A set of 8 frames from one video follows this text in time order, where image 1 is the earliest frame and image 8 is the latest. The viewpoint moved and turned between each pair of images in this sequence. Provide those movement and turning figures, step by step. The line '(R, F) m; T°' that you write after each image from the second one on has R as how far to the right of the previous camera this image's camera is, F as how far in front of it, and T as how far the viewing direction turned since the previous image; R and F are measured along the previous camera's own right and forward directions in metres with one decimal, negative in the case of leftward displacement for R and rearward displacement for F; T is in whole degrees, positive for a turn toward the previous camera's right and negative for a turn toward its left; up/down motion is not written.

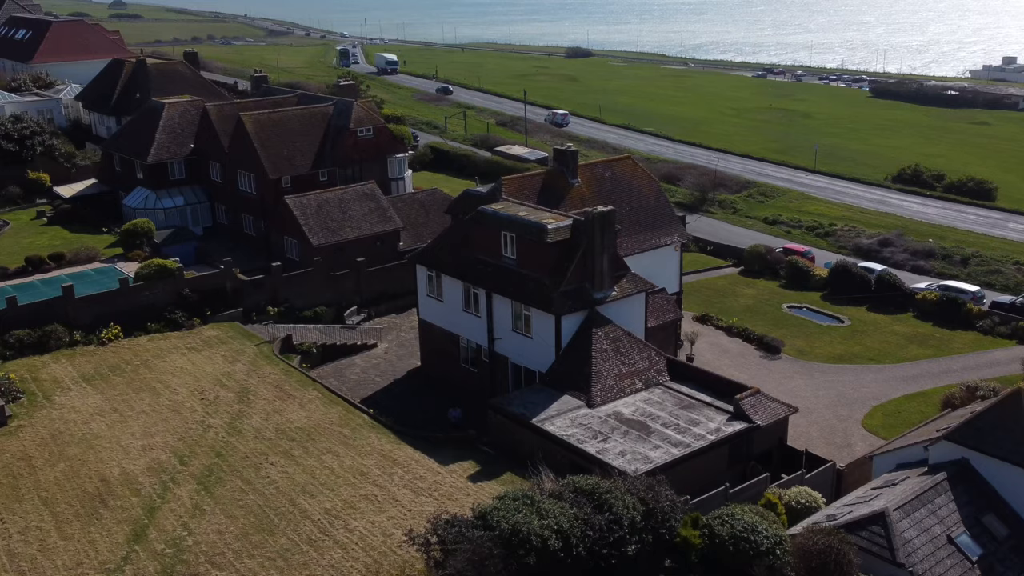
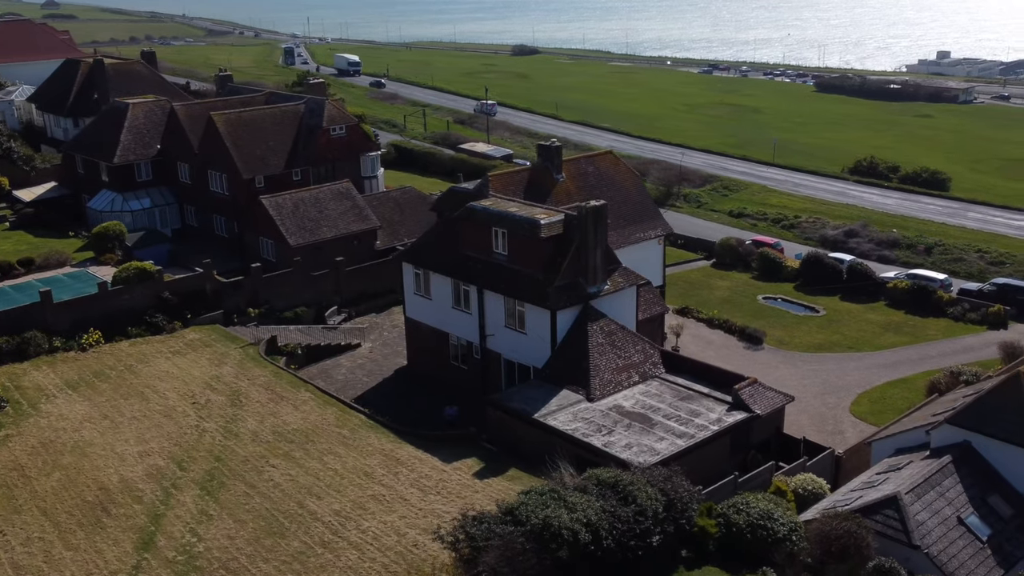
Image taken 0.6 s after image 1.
(-1.7, +0.1) m; +3°
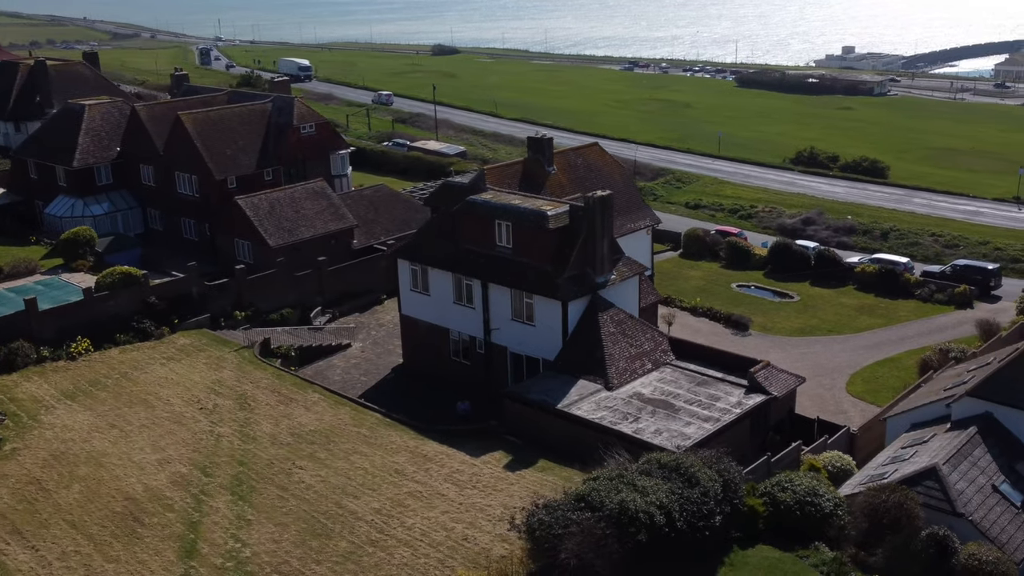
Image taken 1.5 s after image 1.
(-3.3, +0.2) m; +5°
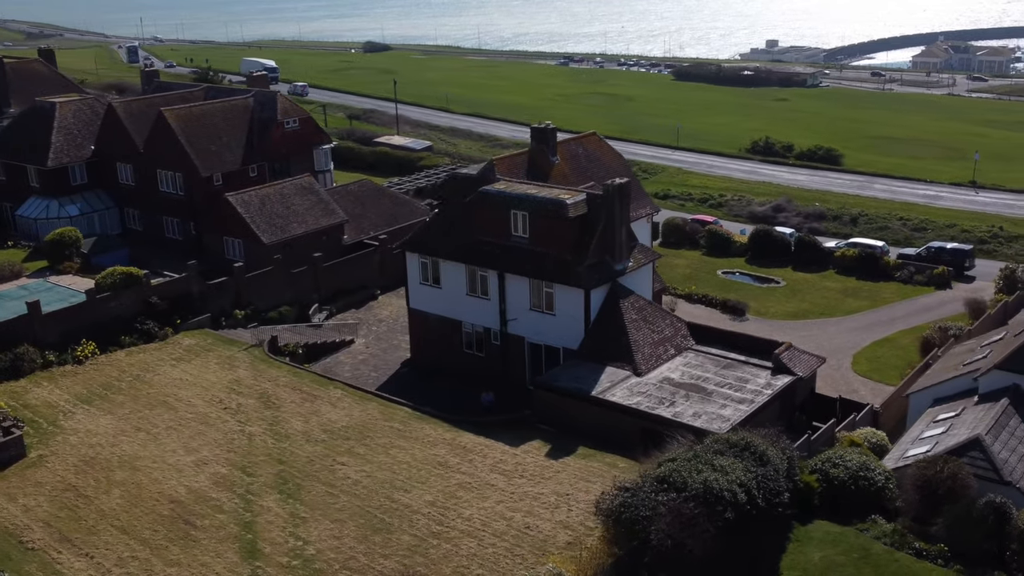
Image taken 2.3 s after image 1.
(-3.3, +0.2) m; +4°
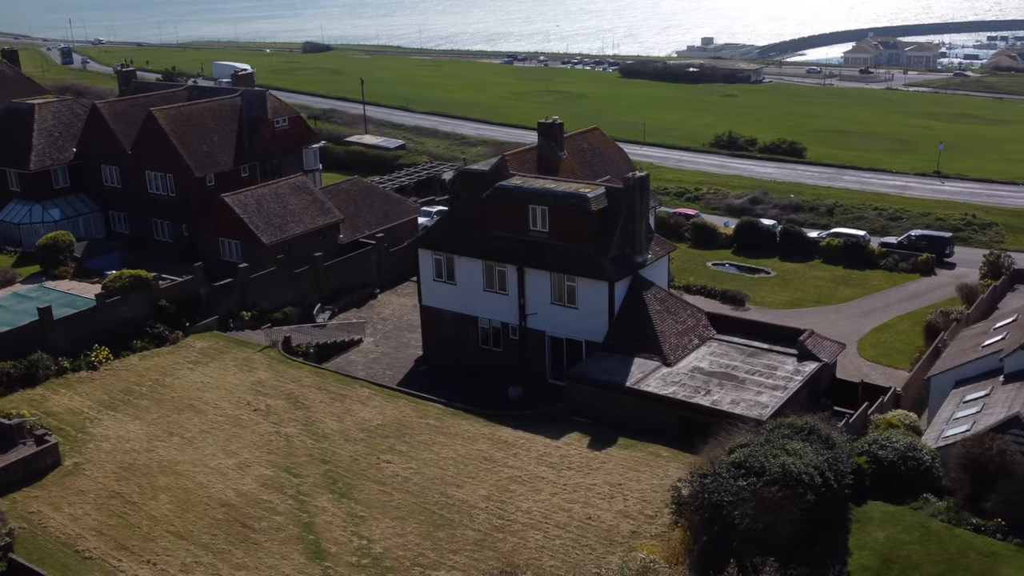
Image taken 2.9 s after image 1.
(-3.1, +0.1) m; +4°
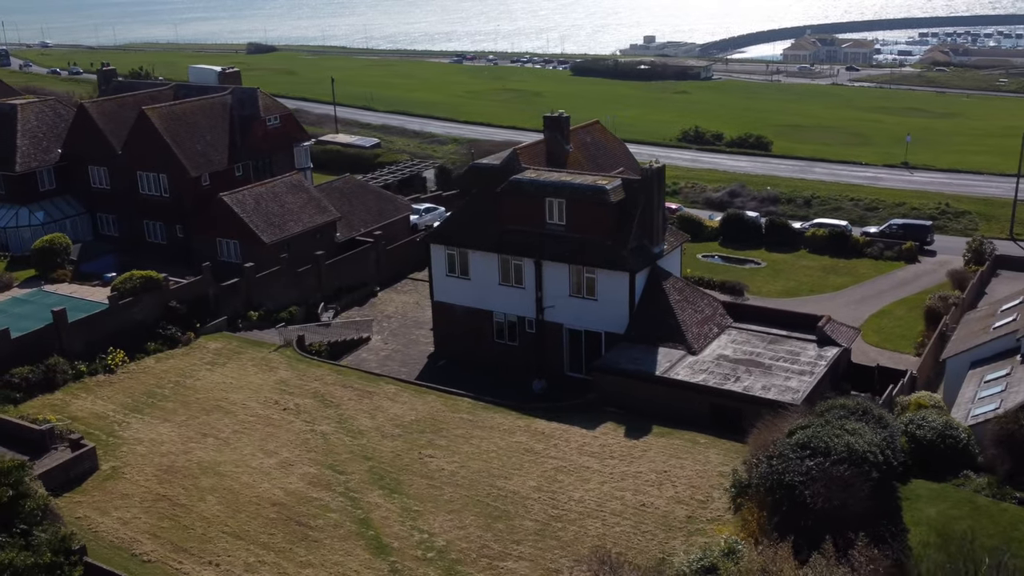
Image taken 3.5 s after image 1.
(-2.8, 0.0) m; +3°
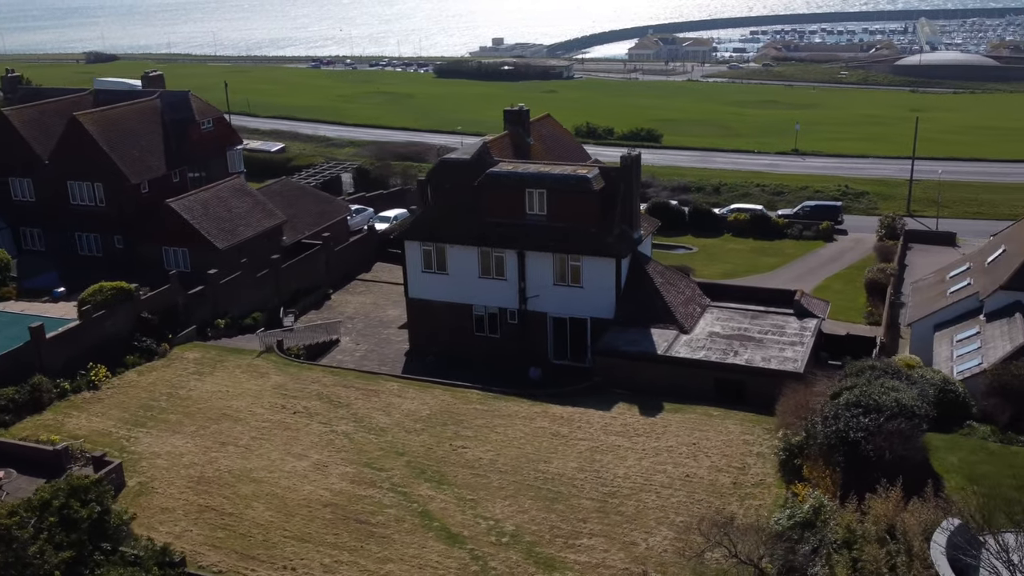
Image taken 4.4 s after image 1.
(-5.0, 0.0) m; +8°
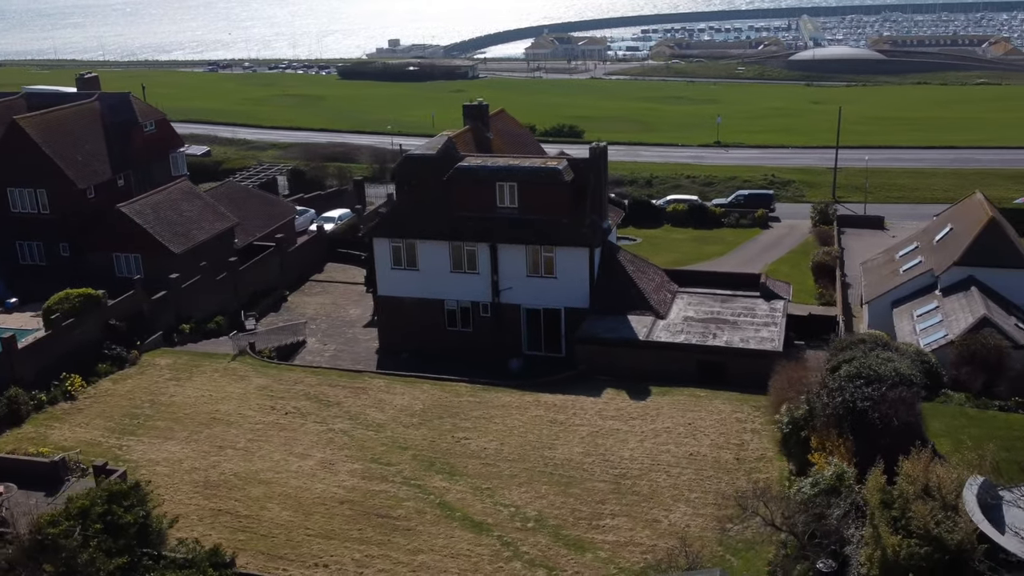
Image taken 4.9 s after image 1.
(-2.9, -0.1) m; +6°
